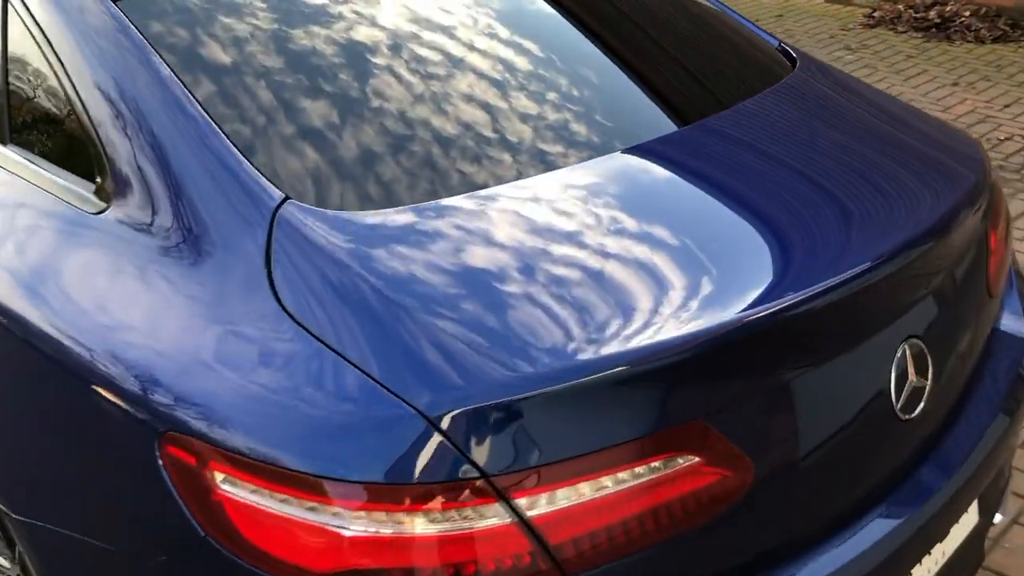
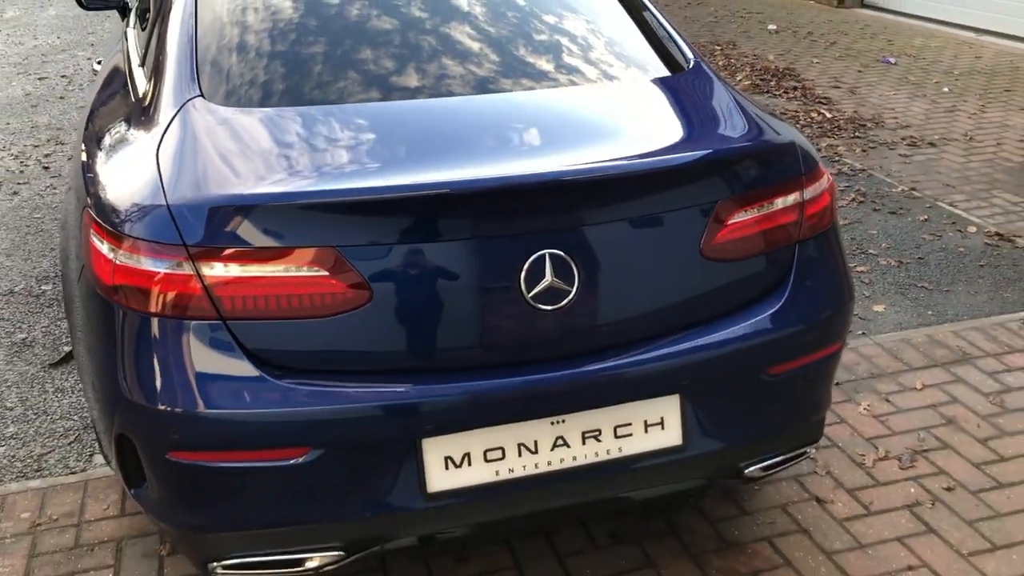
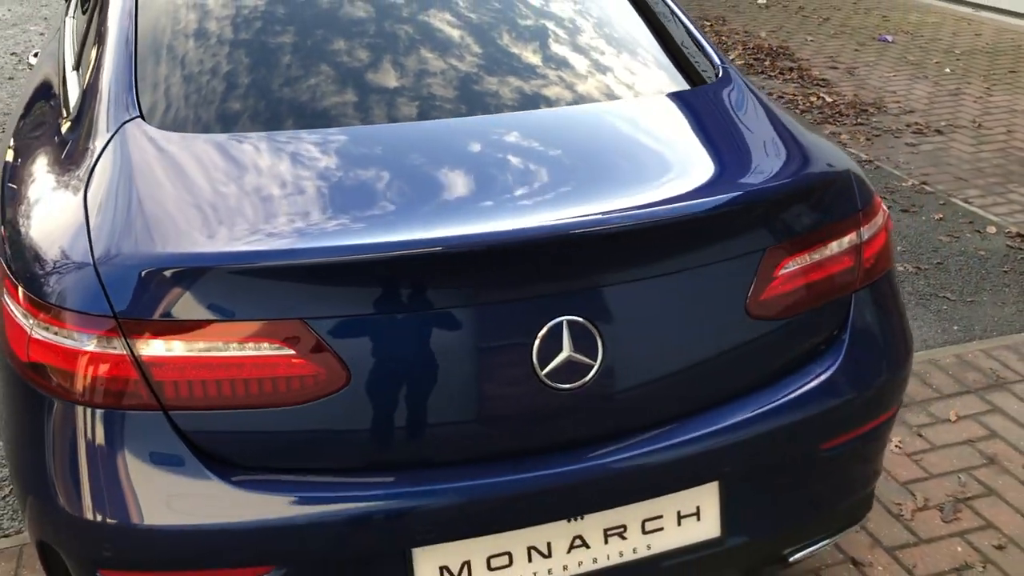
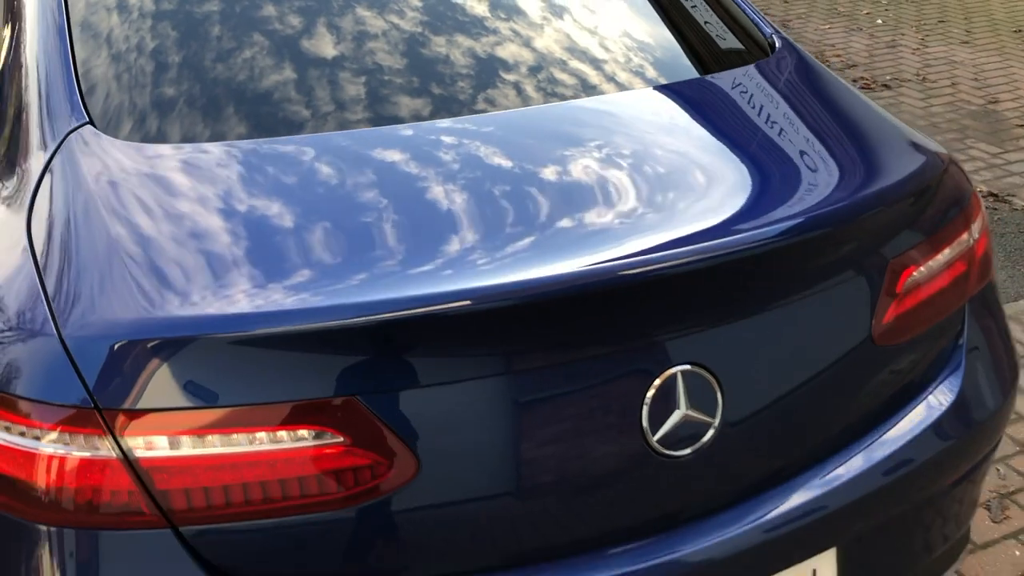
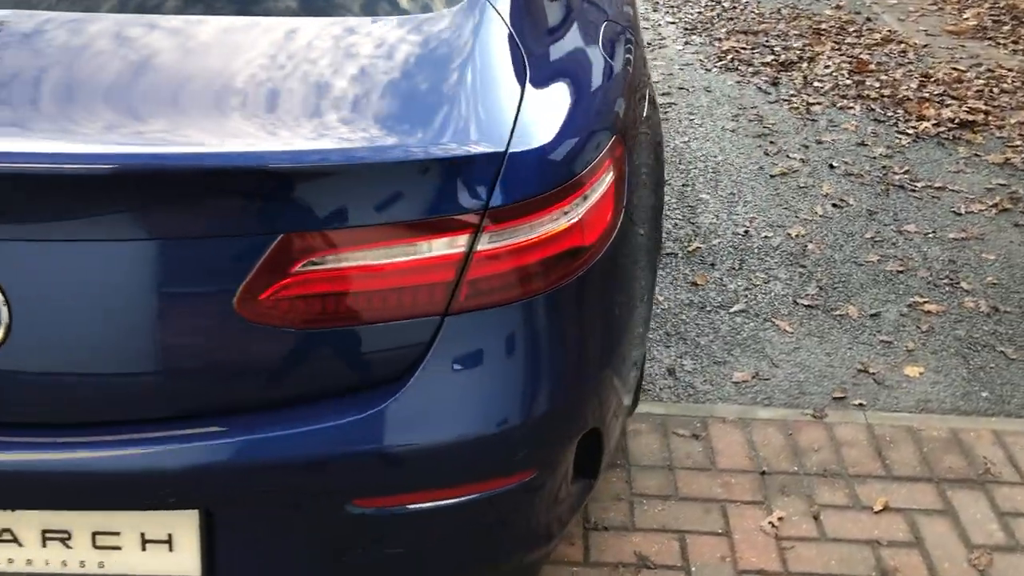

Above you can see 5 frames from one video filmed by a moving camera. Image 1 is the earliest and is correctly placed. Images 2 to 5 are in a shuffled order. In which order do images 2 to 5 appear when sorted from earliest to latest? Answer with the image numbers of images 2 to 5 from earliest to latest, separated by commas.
4, 3, 2, 5
